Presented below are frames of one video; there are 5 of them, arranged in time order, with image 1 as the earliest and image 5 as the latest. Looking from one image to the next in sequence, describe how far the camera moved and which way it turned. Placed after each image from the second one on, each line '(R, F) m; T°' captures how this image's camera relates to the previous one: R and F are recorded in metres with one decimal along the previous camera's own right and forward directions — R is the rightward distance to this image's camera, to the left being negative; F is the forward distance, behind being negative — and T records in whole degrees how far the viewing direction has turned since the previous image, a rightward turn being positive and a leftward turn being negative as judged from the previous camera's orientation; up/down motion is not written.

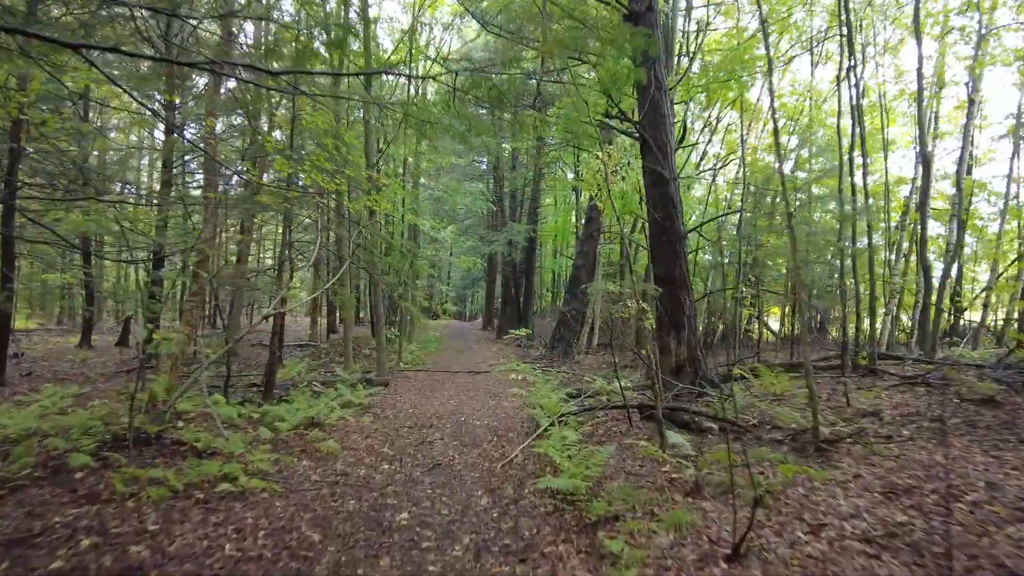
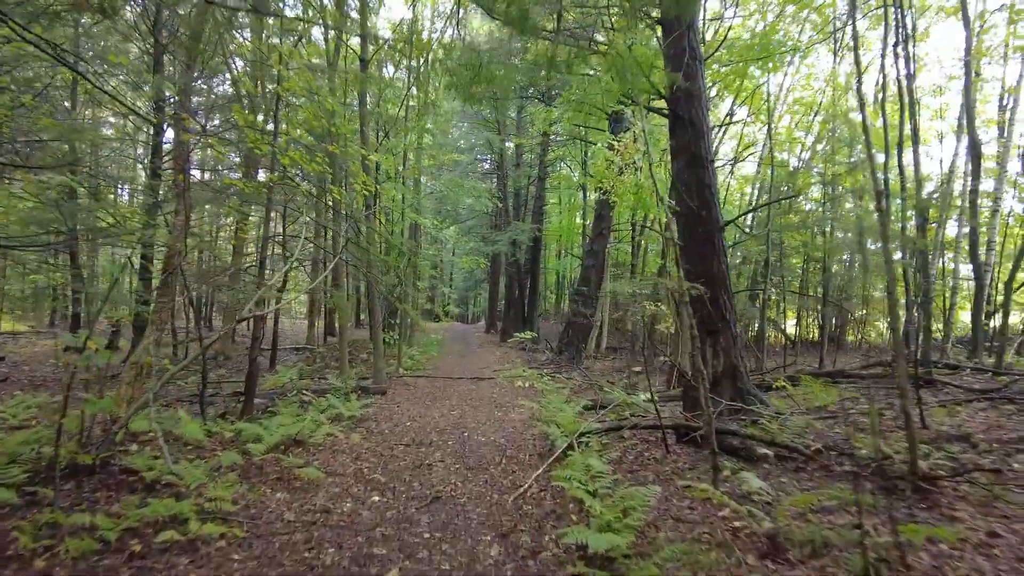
(-0.1, +0.6) m; 0°
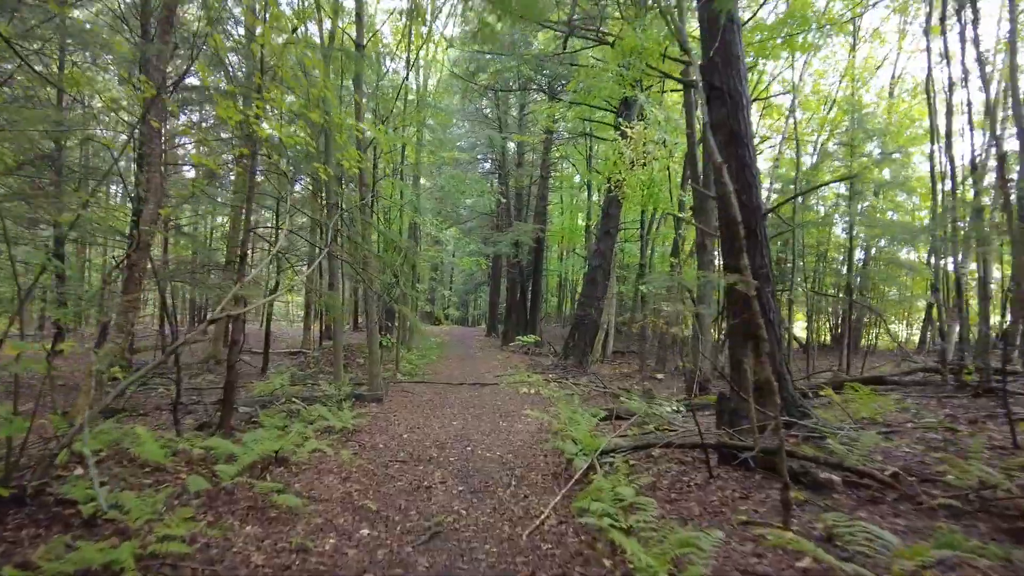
(-0.1, +0.5) m; 0°
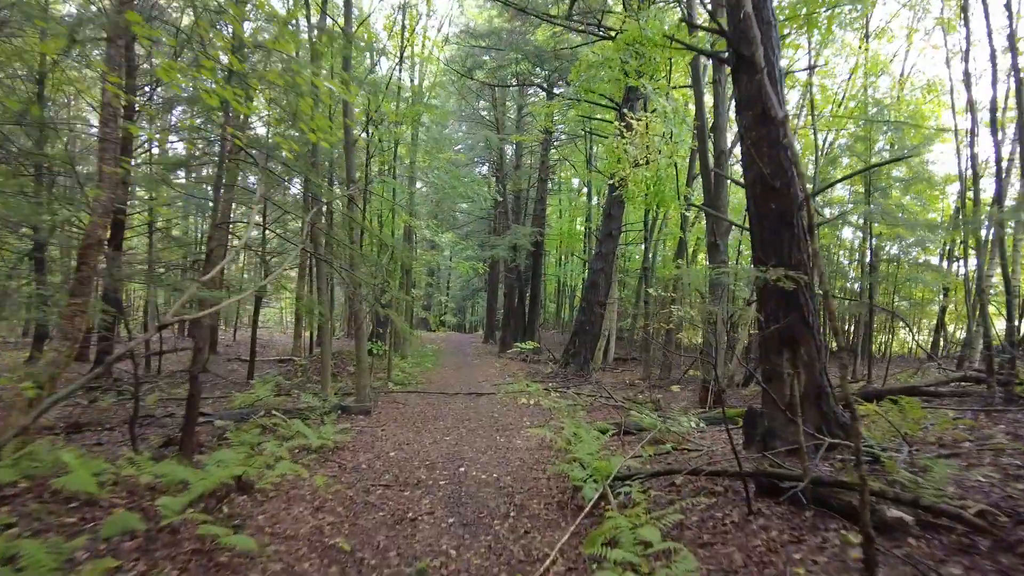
(0.0, +0.5) m; 0°
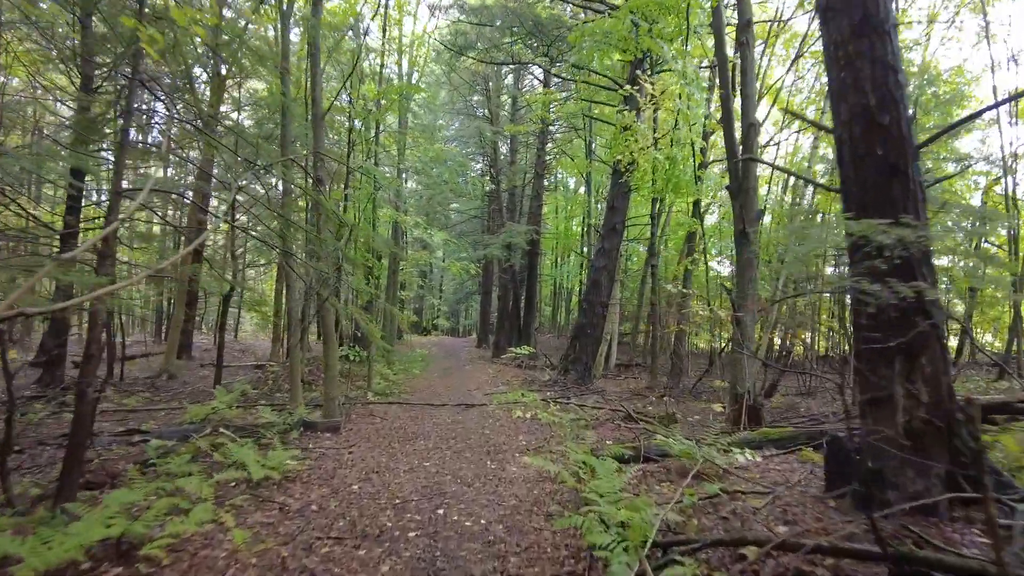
(0.0, +1.0) m; +1°
